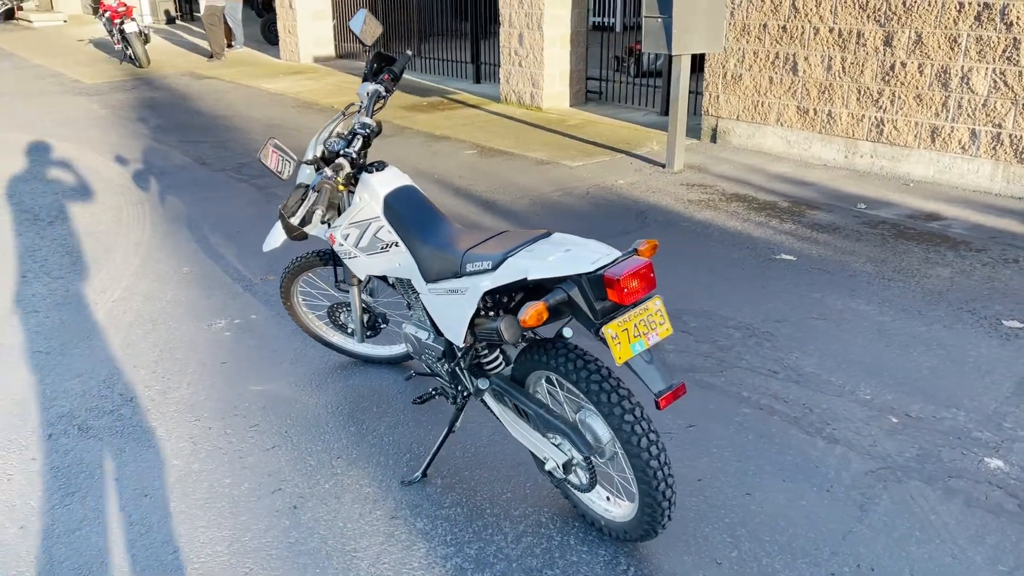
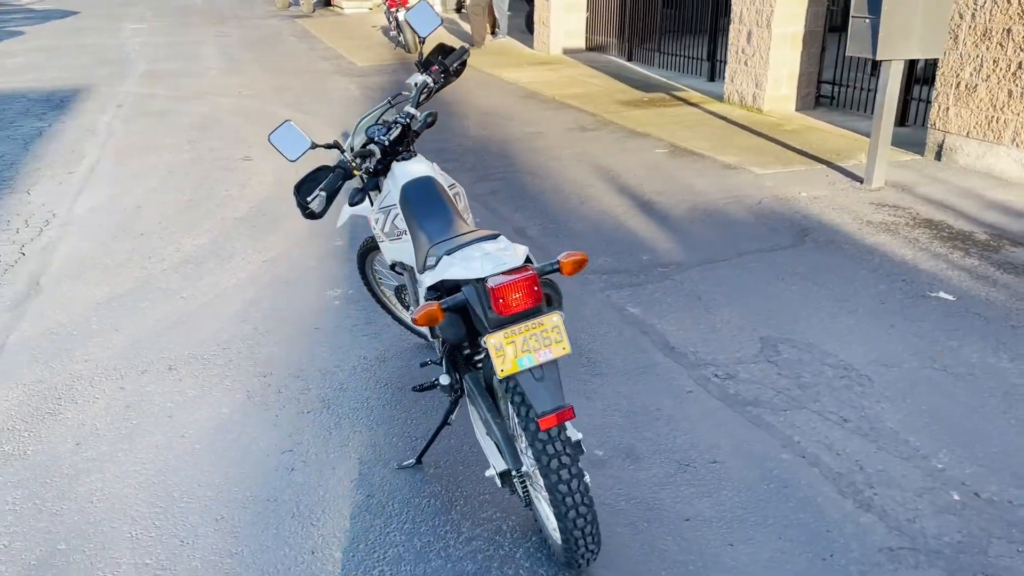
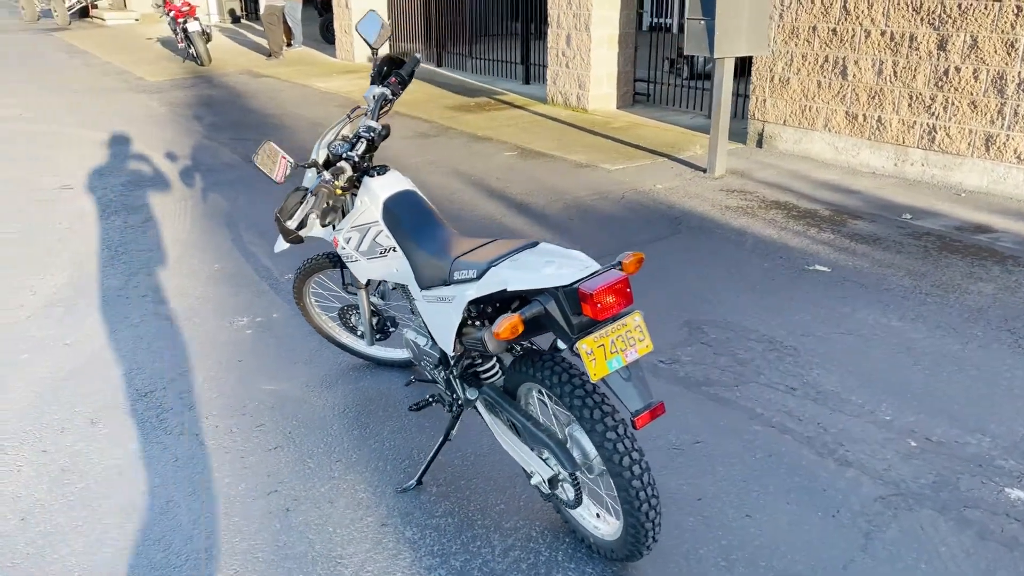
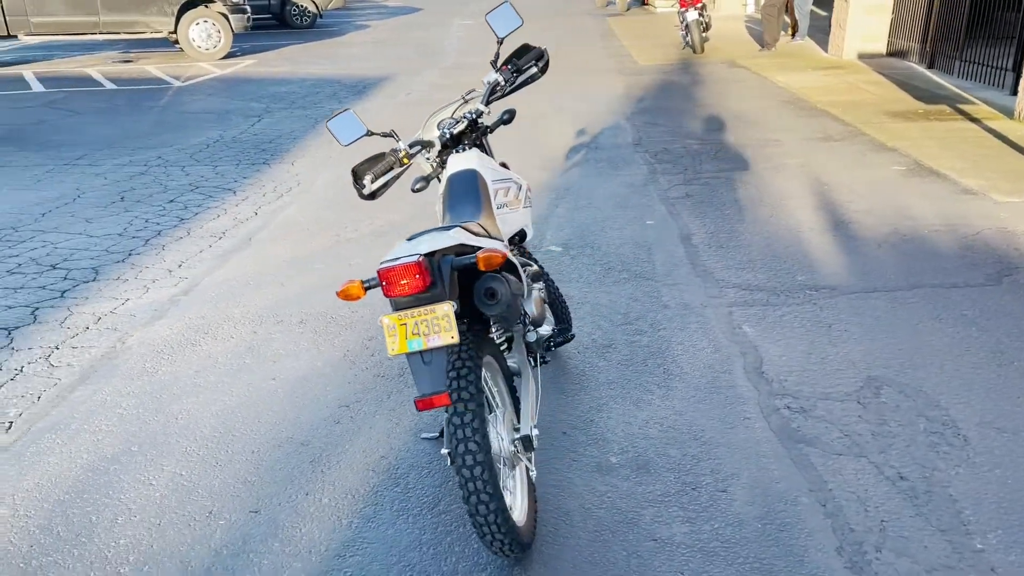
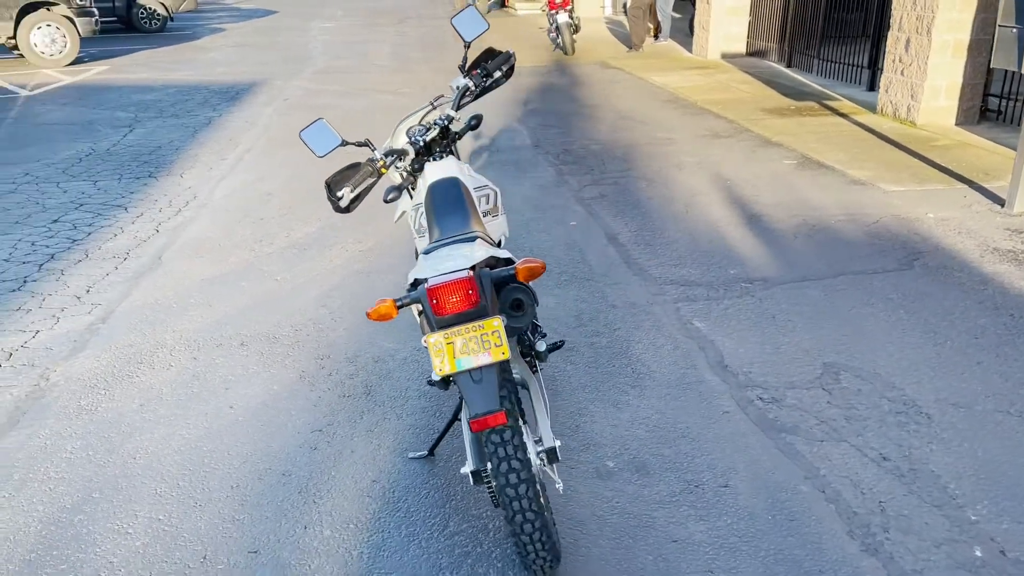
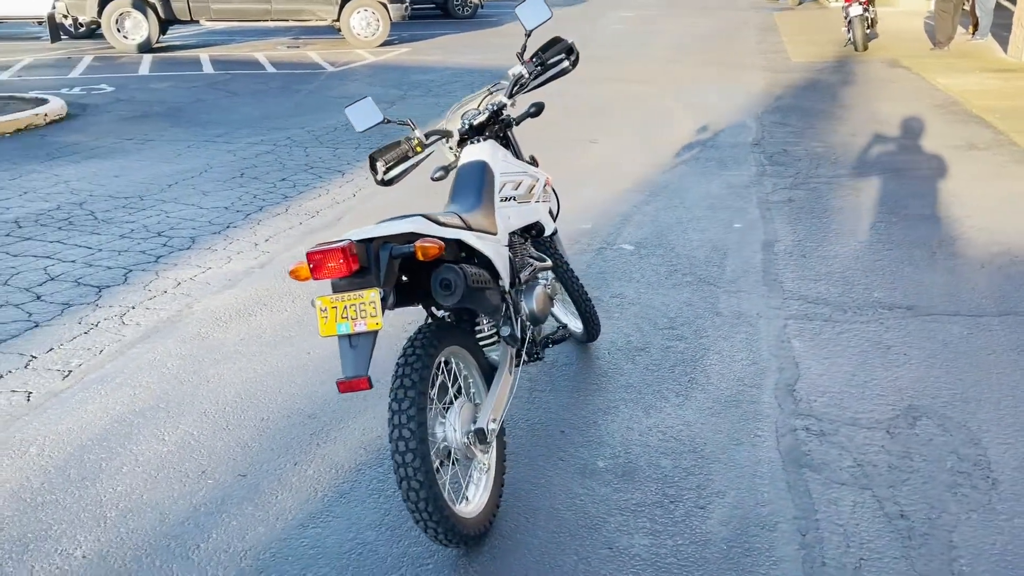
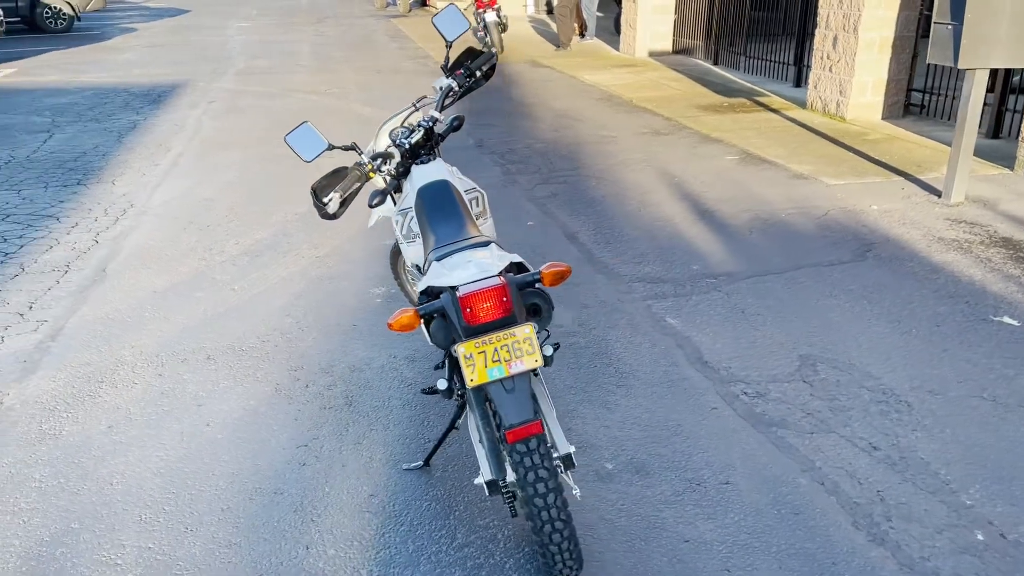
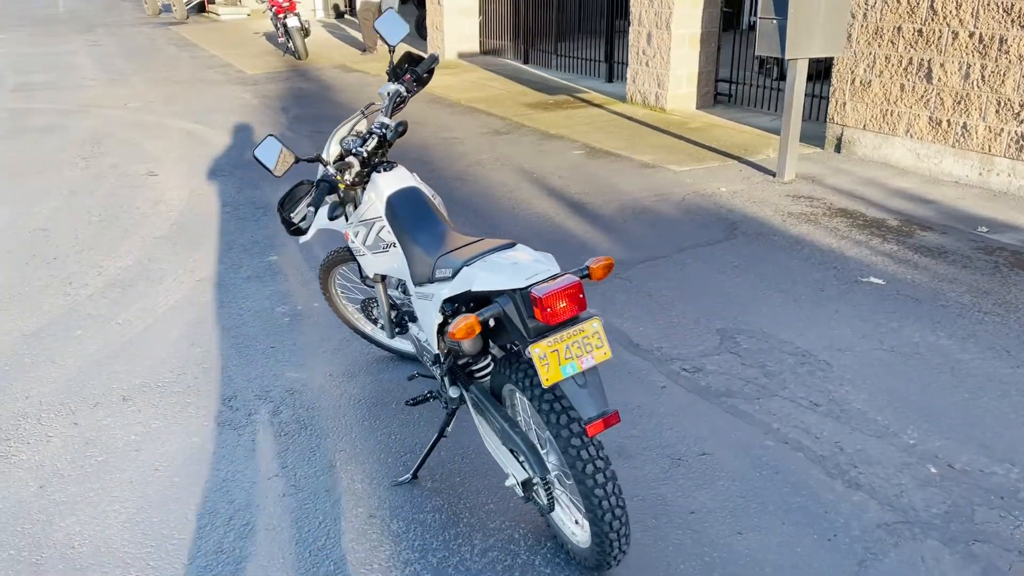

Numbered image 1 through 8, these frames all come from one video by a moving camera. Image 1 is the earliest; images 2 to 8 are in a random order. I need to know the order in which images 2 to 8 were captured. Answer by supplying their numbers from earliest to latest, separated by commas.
3, 8, 2, 7, 5, 4, 6
